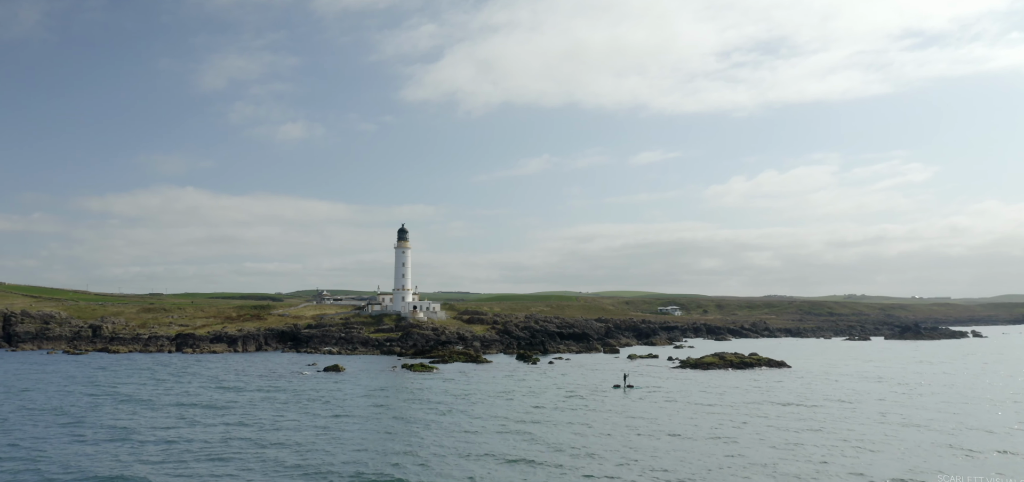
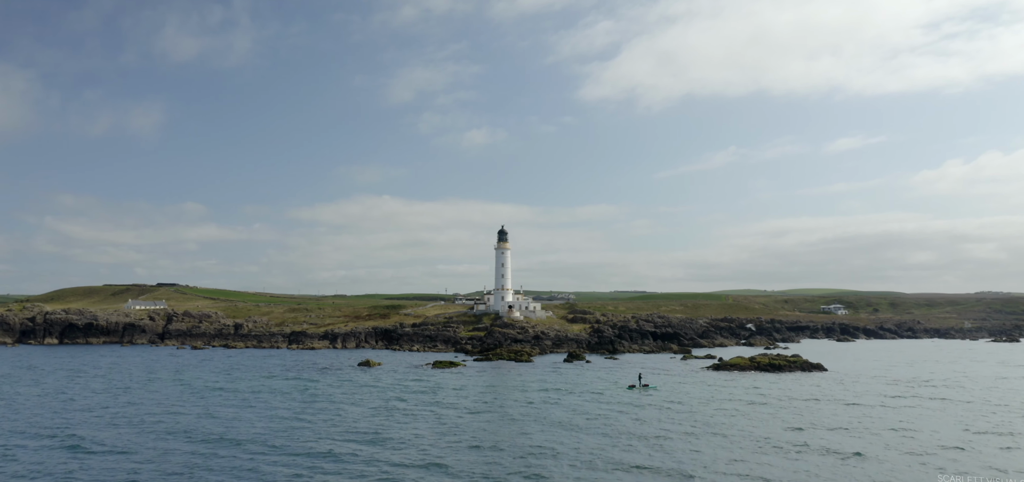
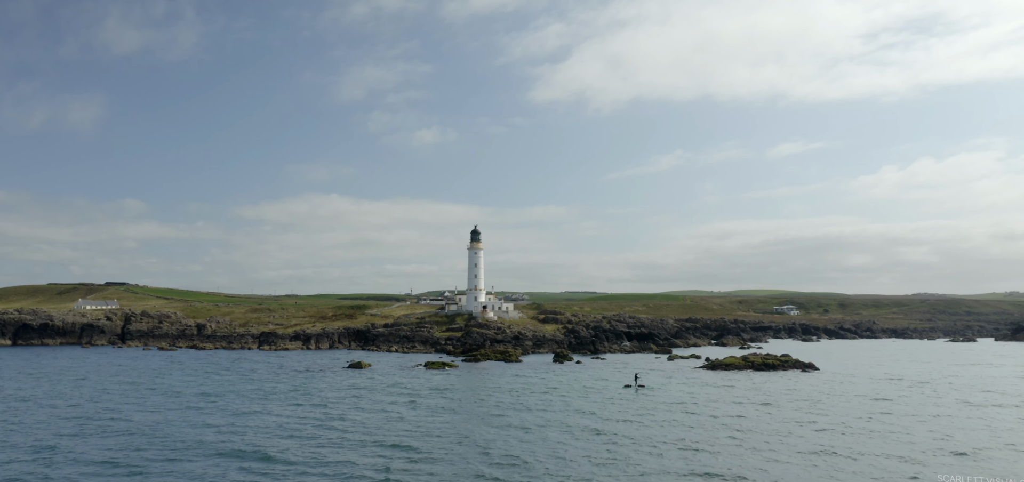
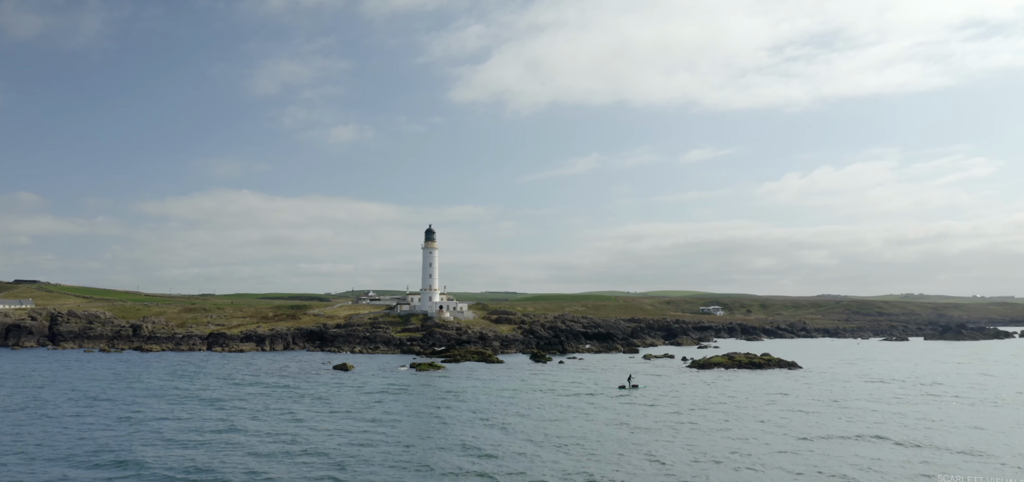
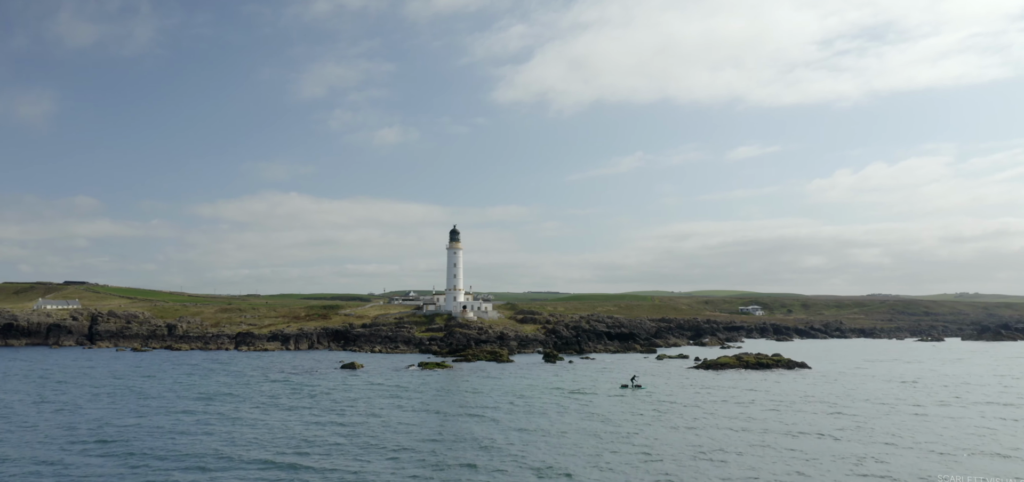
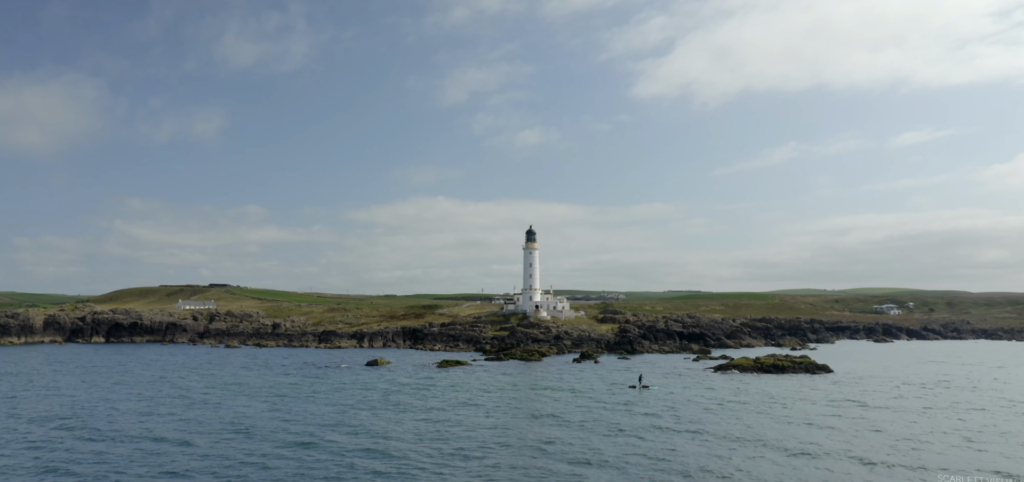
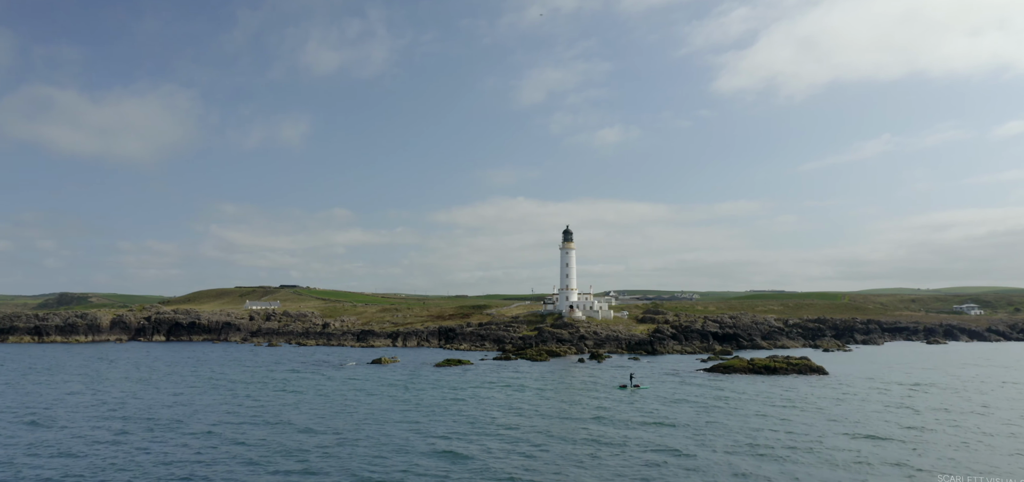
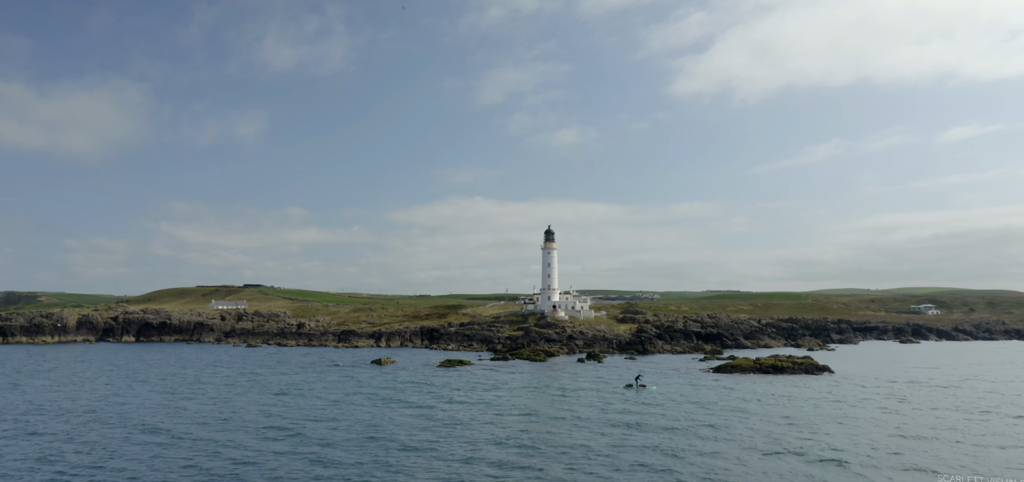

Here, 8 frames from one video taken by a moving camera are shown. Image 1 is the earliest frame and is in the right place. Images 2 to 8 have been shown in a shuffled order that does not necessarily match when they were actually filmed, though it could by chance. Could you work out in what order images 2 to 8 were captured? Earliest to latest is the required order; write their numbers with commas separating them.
4, 5, 3, 2, 6, 8, 7
